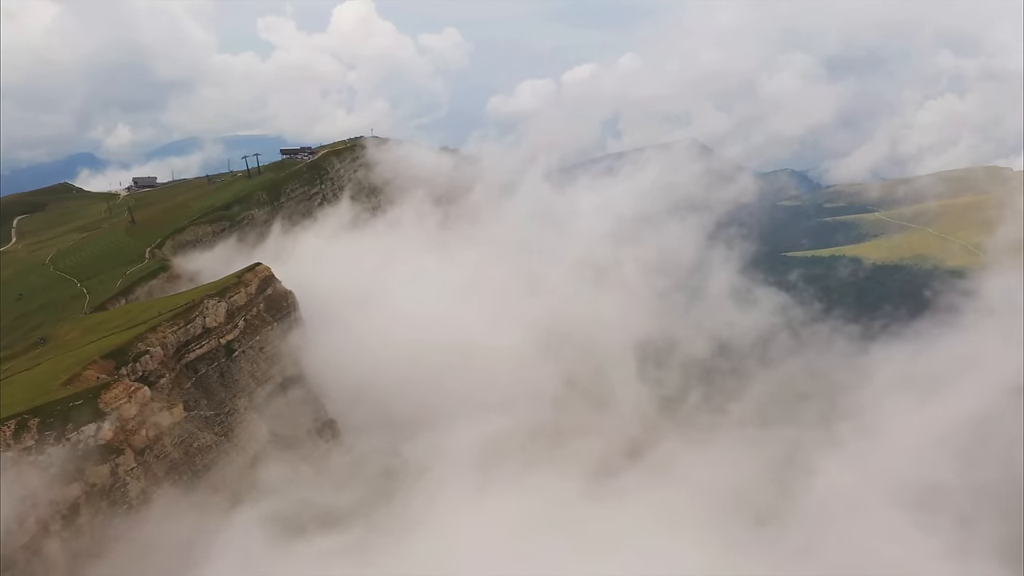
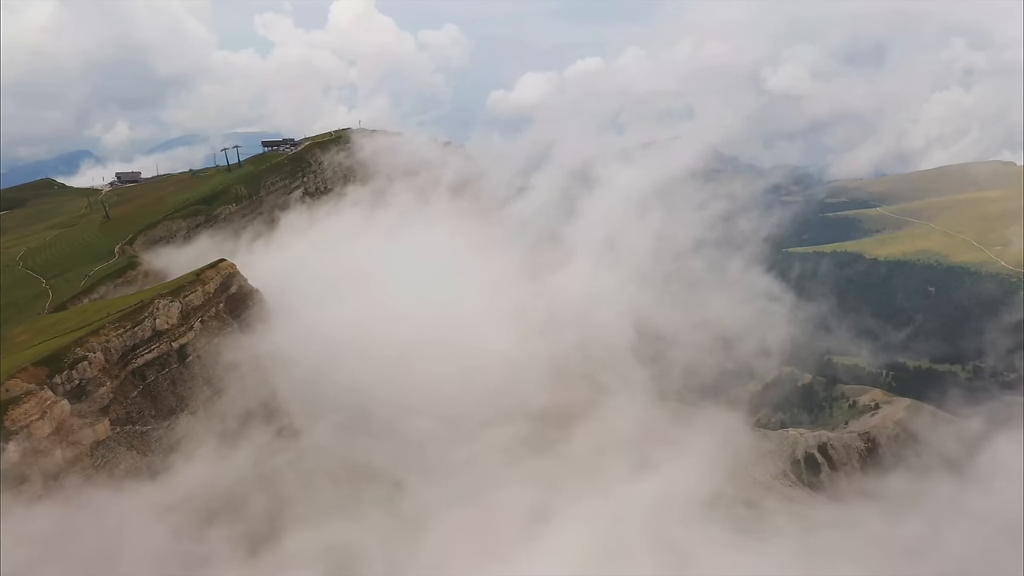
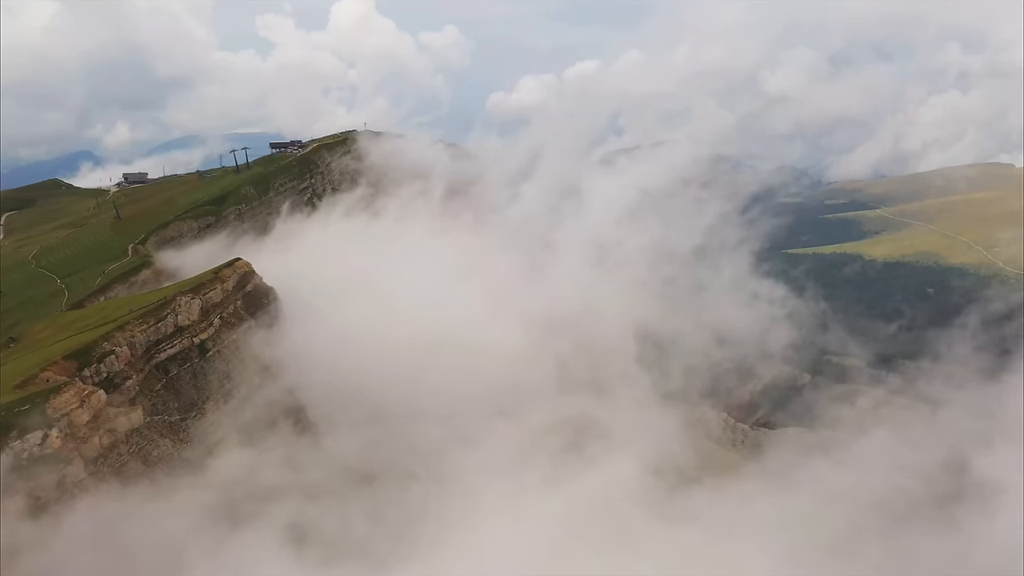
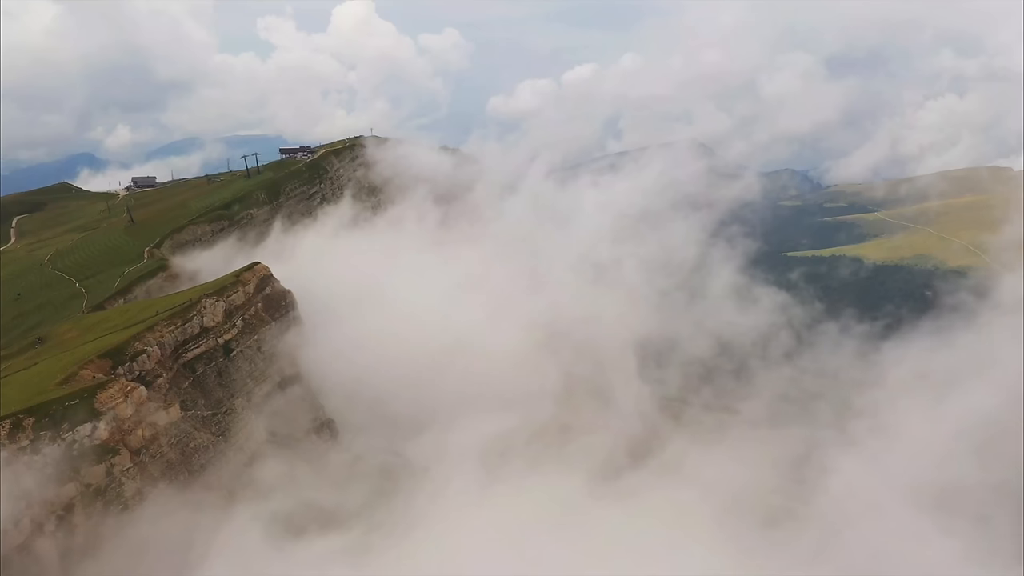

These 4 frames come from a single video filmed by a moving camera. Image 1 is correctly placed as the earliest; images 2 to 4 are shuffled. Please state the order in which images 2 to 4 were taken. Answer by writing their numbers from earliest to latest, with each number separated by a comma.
4, 3, 2
